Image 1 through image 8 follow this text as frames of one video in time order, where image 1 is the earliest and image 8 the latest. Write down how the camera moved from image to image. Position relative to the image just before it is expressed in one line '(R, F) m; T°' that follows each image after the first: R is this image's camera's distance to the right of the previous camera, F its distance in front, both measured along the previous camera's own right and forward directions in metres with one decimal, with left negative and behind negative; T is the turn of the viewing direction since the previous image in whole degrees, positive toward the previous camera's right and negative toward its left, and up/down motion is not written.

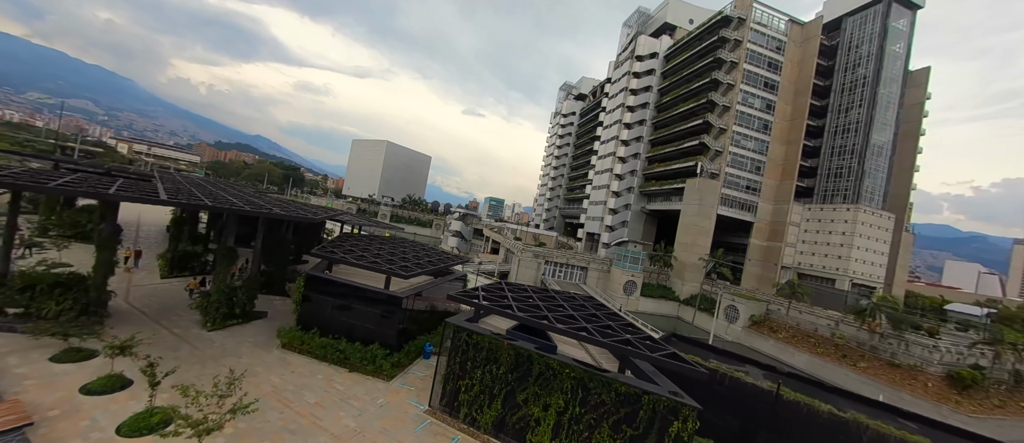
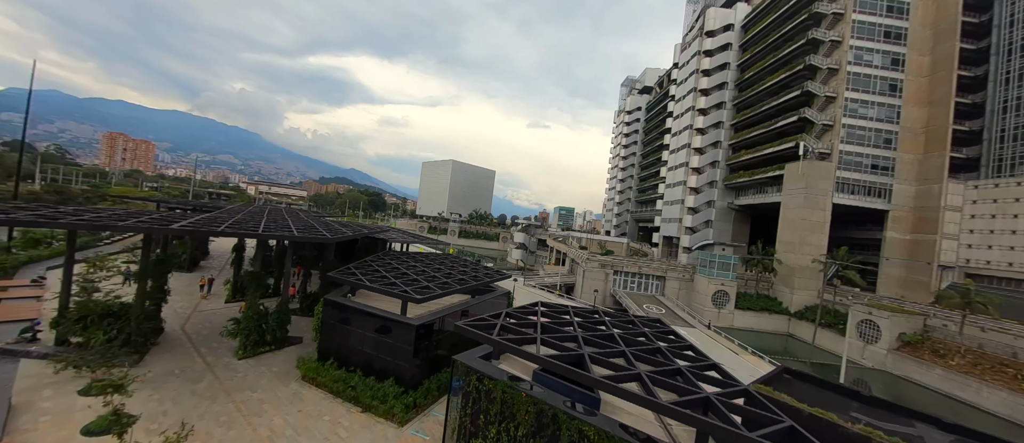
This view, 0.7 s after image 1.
(+1.3, +2.8) m; -12°
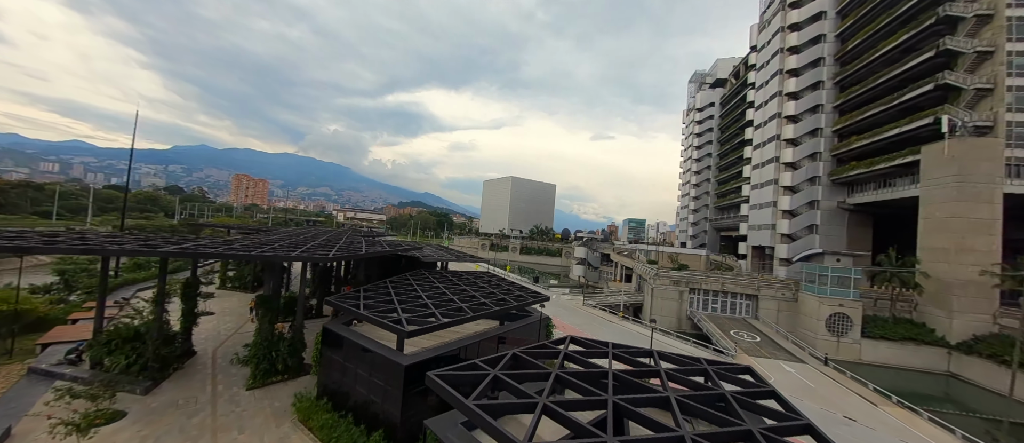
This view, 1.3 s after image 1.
(+1.3, +2.8) m; -11°
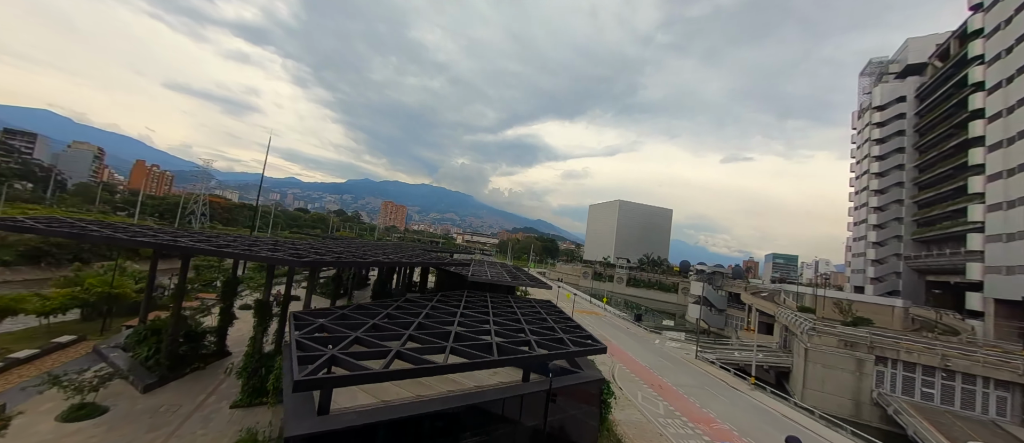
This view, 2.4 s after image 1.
(+2.0, +4.5) m; -18°
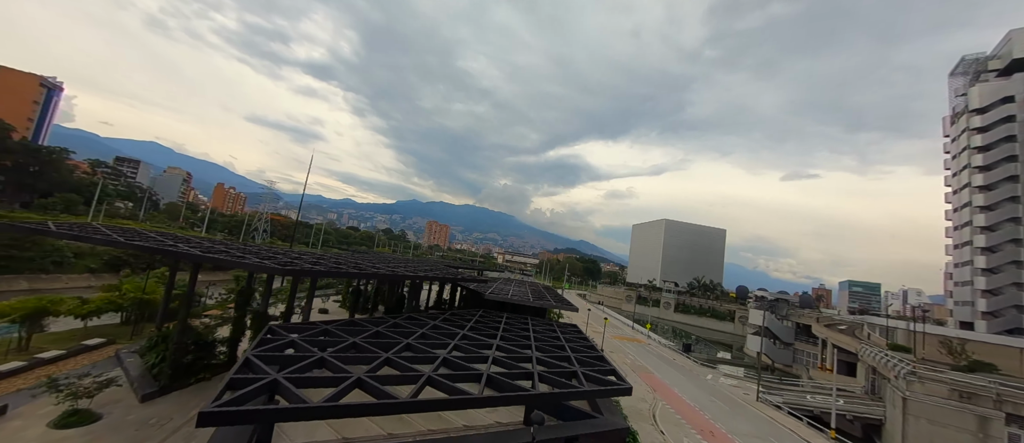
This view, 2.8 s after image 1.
(+0.9, +1.5) m; -7°
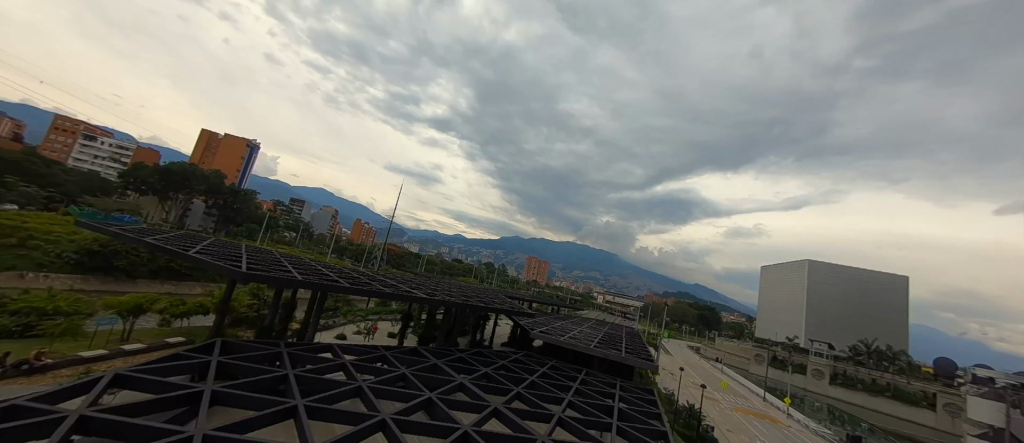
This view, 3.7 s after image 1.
(+1.5, +3.2) m; -17°
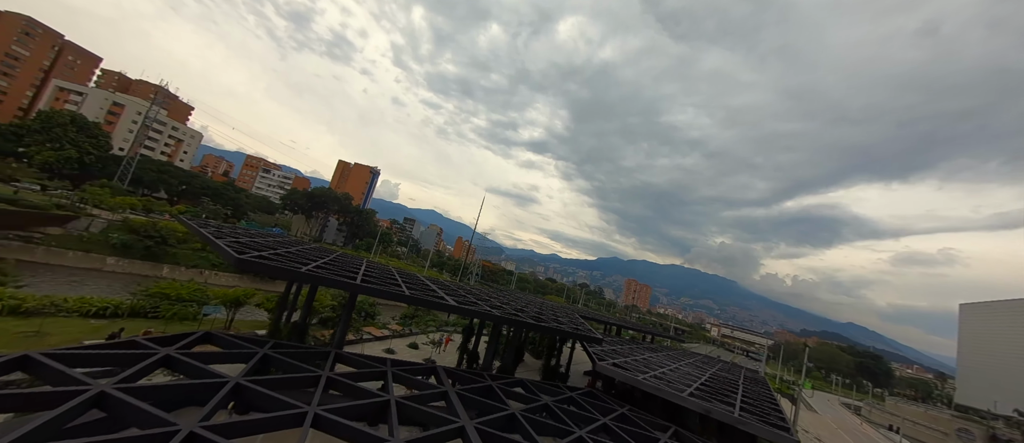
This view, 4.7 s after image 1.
(+0.9, +2.3) m; -16°
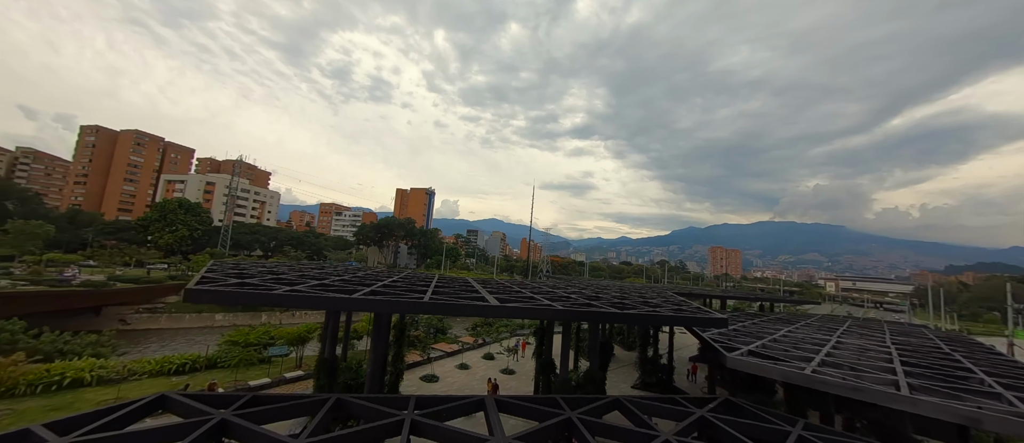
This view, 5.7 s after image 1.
(+0.1, +2.4) m; -10°
